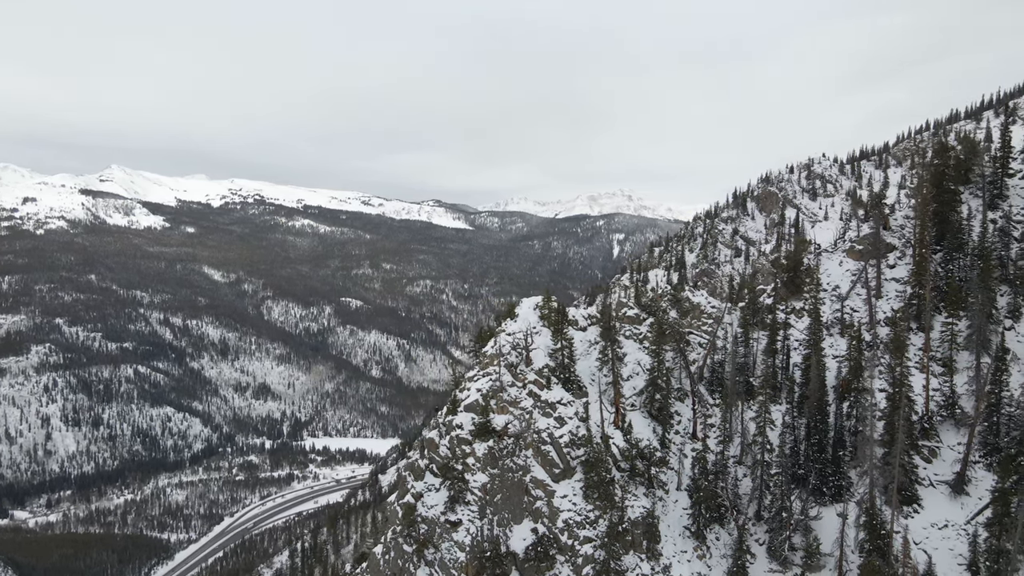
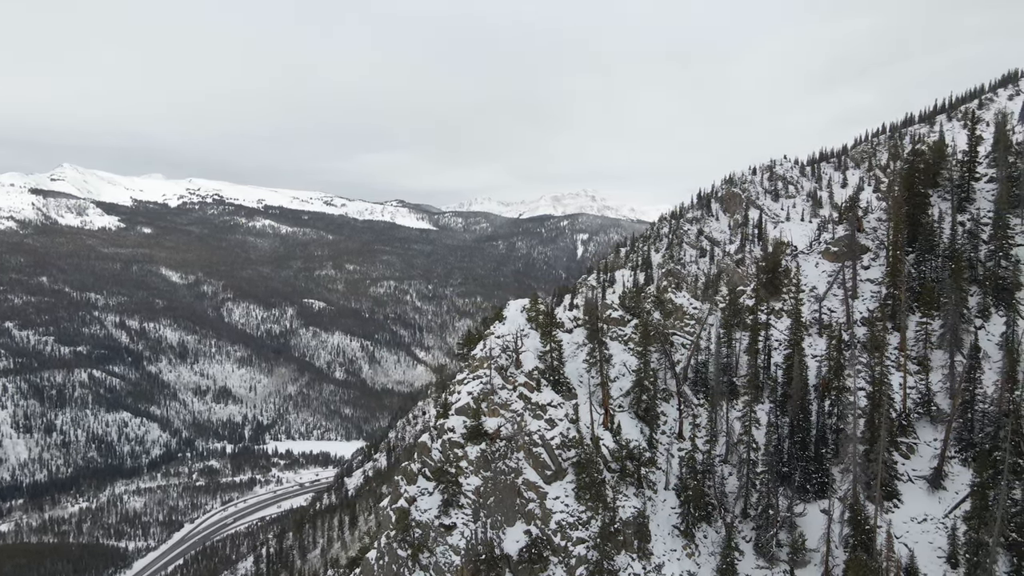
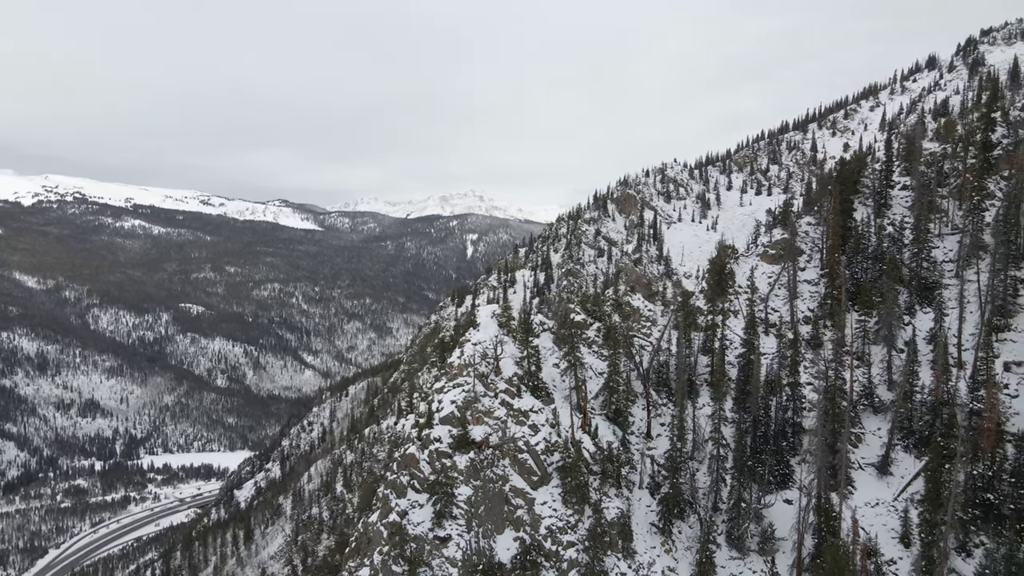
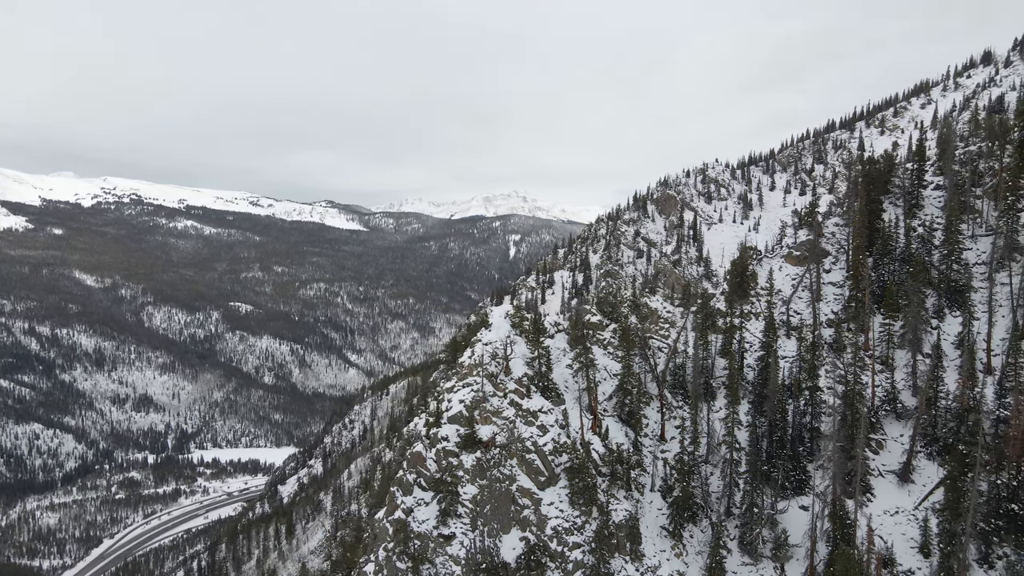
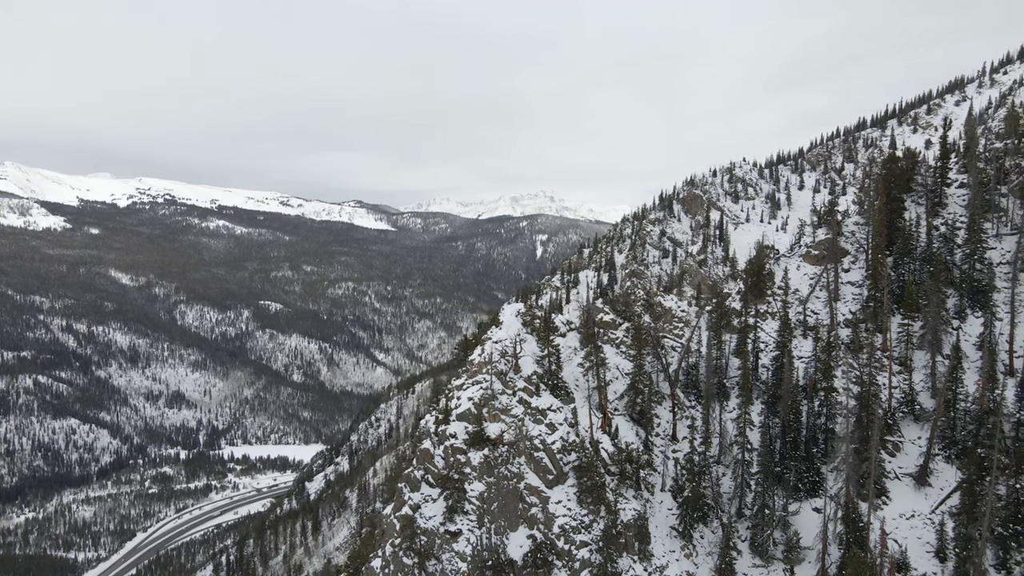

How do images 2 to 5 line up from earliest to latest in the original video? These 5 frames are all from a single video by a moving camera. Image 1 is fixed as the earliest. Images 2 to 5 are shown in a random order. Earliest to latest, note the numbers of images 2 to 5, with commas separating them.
2, 5, 4, 3
